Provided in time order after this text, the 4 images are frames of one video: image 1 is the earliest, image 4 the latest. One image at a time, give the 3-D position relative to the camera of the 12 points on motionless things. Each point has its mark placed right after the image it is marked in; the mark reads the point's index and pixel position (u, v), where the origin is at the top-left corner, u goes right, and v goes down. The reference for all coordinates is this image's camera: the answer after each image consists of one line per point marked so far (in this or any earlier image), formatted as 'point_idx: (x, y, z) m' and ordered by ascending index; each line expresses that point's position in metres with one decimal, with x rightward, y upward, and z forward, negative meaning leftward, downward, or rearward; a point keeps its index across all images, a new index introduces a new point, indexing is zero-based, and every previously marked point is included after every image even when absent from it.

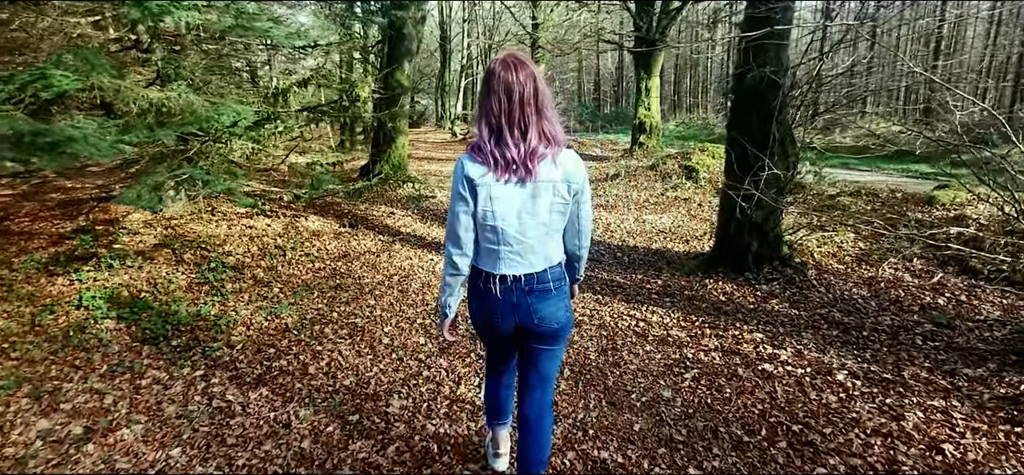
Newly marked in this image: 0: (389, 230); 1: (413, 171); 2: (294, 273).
0: (-2.2, +0.1, +7.9) m
1: (-3.2, +2.1, +14.1) m
2: (-3.0, -0.5, +6.1) m
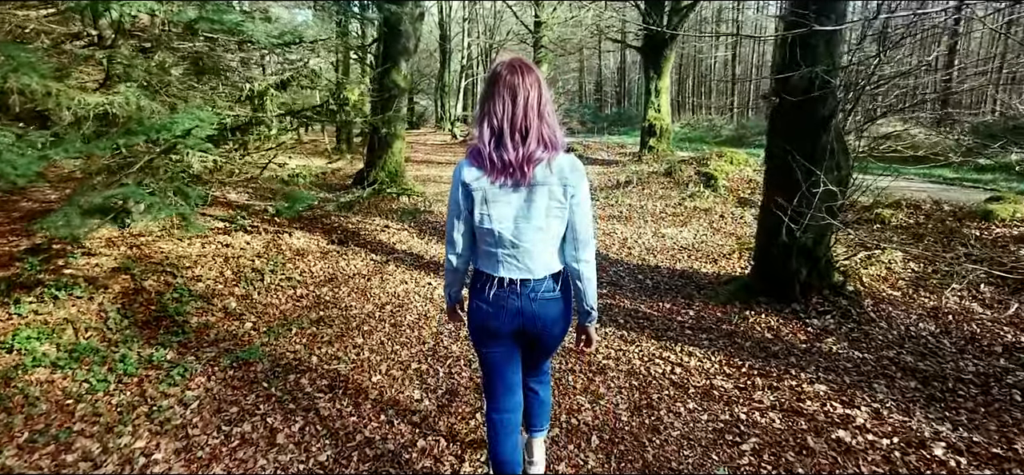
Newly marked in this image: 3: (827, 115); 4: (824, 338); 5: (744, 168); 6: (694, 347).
0: (-2.1, -0.2, +7.2) m
1: (-3.1, +1.8, +13.4) m
2: (-2.9, -0.8, +5.4) m
3: (+3.5, +1.4, +4.9) m
4: (+3.3, -1.1, +4.6) m
5: (+6.0, +1.8, +11.3) m
6: (+1.9, -1.1, +4.6) m
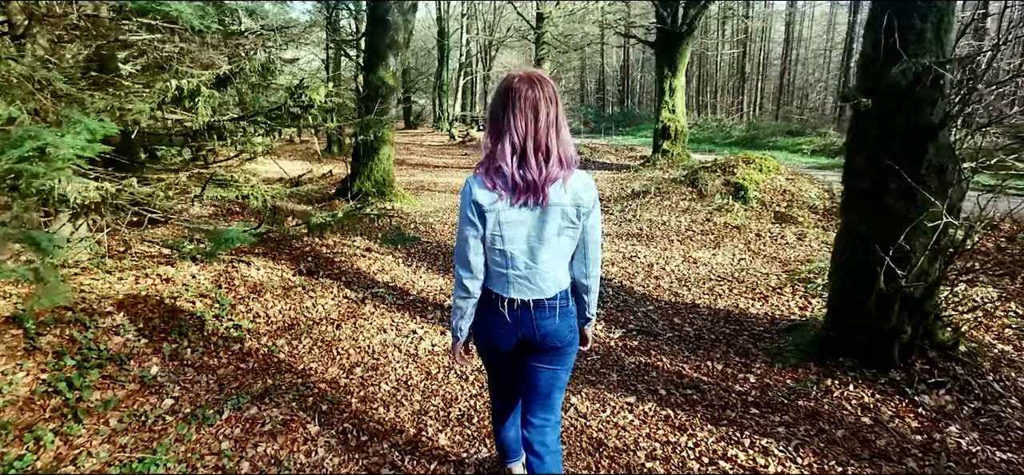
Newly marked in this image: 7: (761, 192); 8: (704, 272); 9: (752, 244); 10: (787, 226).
0: (-2.0, -0.6, +5.9) m
1: (-3.0, +1.5, +12.1) m
2: (-2.9, -1.2, +4.1) m
3: (+3.6, +1.0, +3.7) m
4: (+3.3, -1.5, +3.4) m
5: (+6.0, +1.4, +10.1) m
6: (+2.0, -1.5, +3.4) m
7: (+5.3, +1.0, +9.3) m
8: (+2.8, -0.5, +6.4) m
9: (+4.0, -0.1, +7.4) m
10: (+5.0, +0.2, +8.0) m
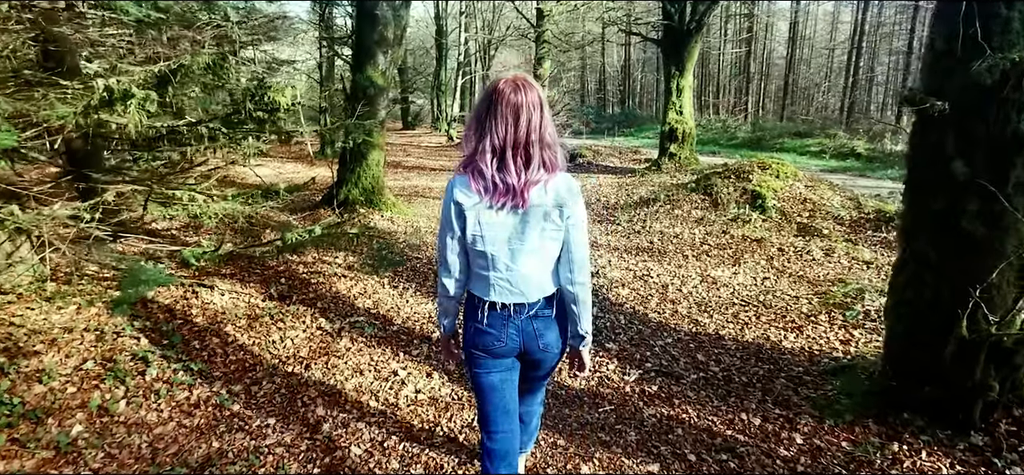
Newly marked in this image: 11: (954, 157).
0: (-2.1, -0.8, +5.2) m
1: (-3.0, +1.2, +11.4) m
2: (-2.9, -1.4, +3.4) m
3: (+3.6, +0.7, +3.0) m
4: (+3.3, -1.7, +2.7) m
5: (+6.0, +1.2, +9.4) m
6: (+2.0, -1.8, +2.7) m
7: (+5.2, +0.7, +8.6) m
8: (+2.8, -0.7, +5.7) m
9: (+4.0, -0.3, +6.7) m
10: (+5.0, 0.0, +7.3) m
11: (+3.2, +0.6, +3.2) m
